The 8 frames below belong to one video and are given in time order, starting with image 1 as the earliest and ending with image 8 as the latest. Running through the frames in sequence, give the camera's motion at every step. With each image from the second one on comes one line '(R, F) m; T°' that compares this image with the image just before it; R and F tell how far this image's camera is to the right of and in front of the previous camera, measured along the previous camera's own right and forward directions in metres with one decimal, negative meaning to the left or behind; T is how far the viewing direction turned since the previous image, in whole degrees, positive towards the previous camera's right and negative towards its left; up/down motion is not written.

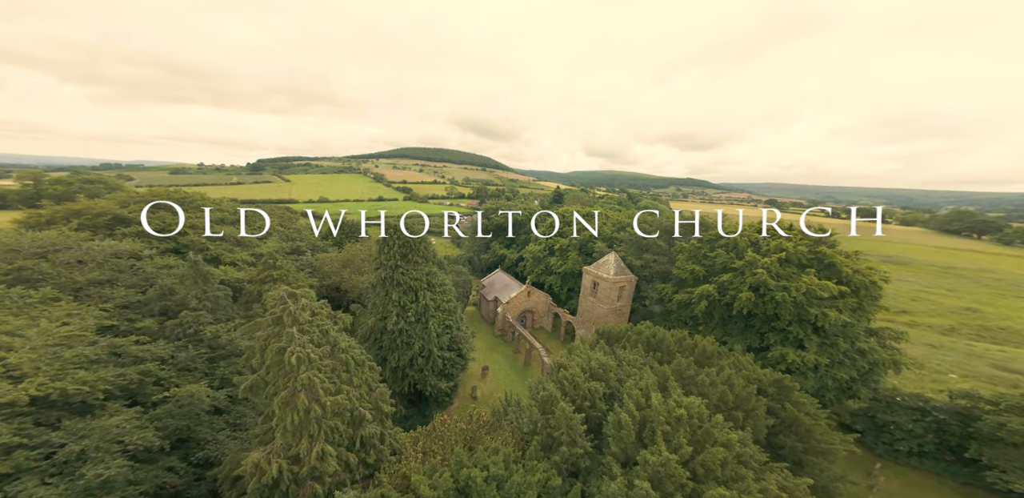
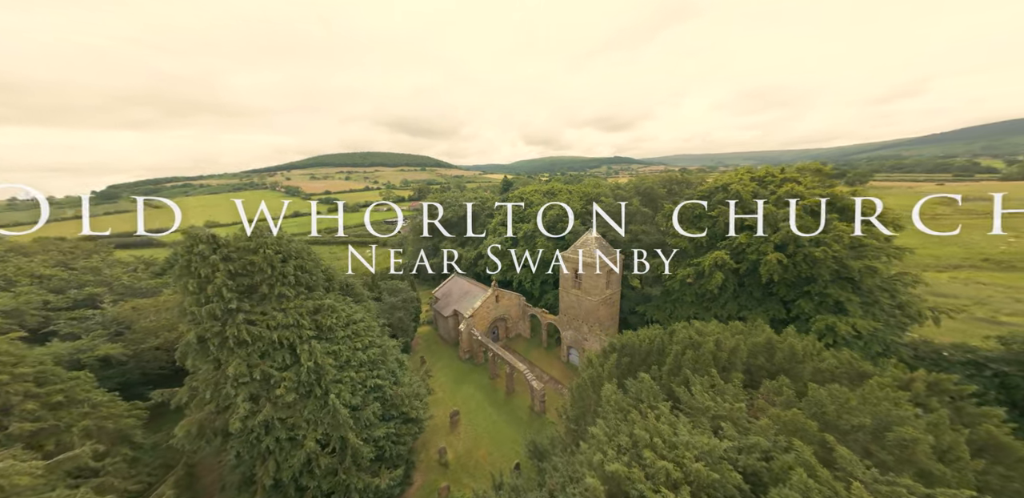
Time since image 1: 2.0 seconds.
(0.0, +9.2) m; +7°
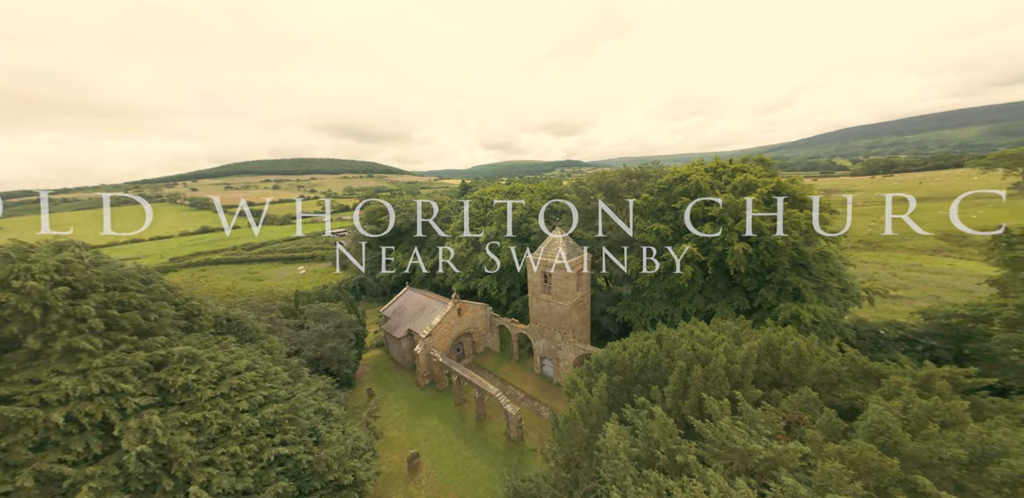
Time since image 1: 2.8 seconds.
(-0.2, +3.0) m; +7°
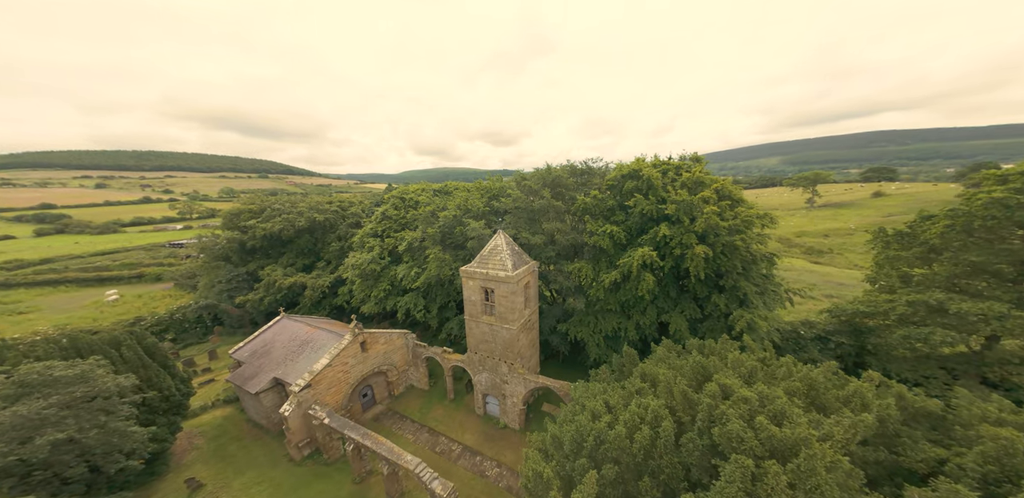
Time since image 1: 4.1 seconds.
(+0.5, +5.5) m; +11°
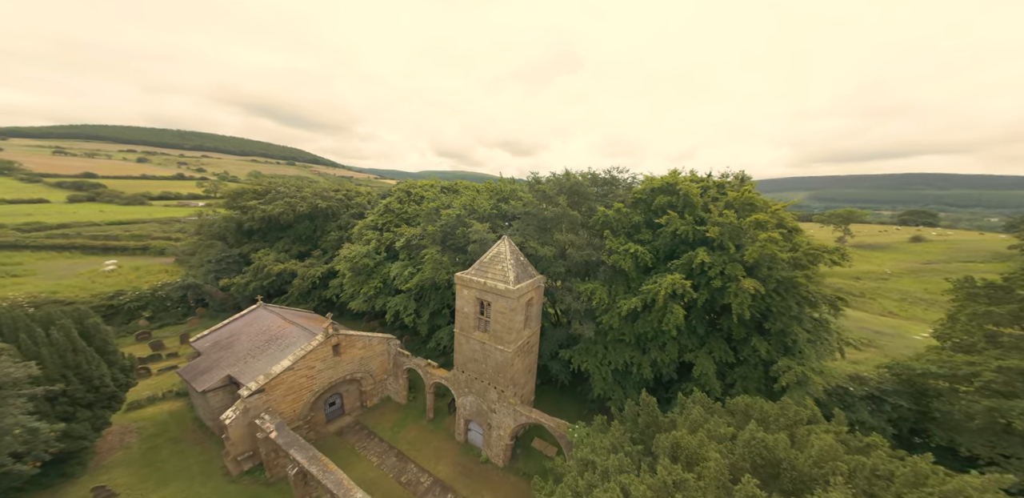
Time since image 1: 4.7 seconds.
(+1.2, +2.2) m; -5°
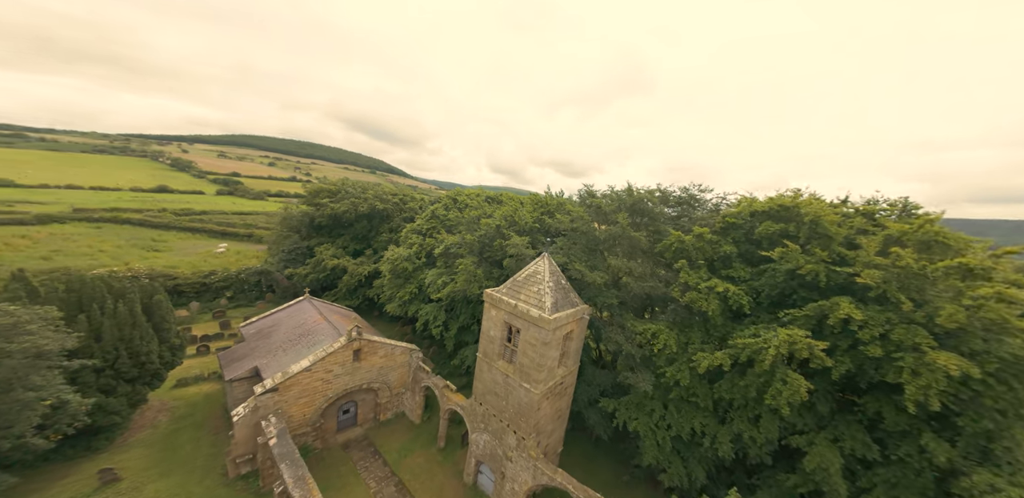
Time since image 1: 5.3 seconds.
(+1.9, +2.2) m; -15°
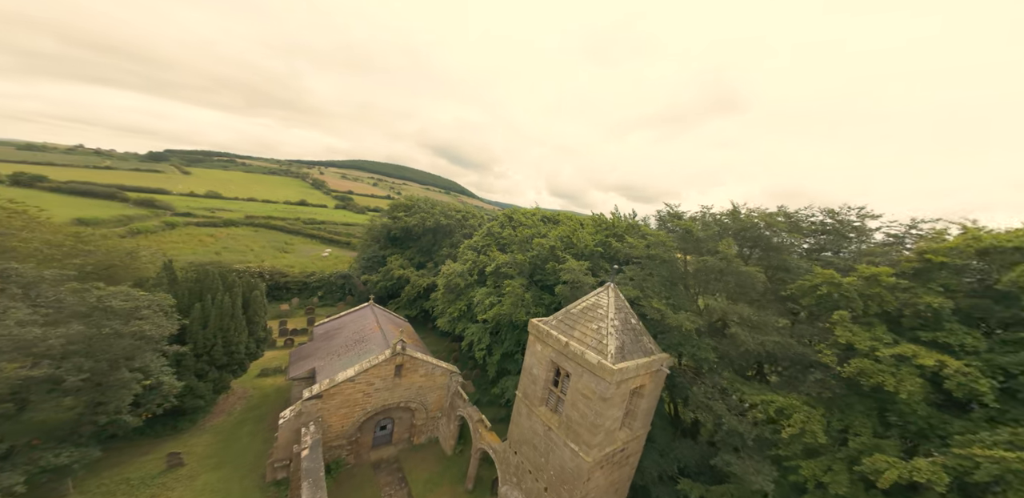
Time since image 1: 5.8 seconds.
(+1.5, +2.1) m; -18°
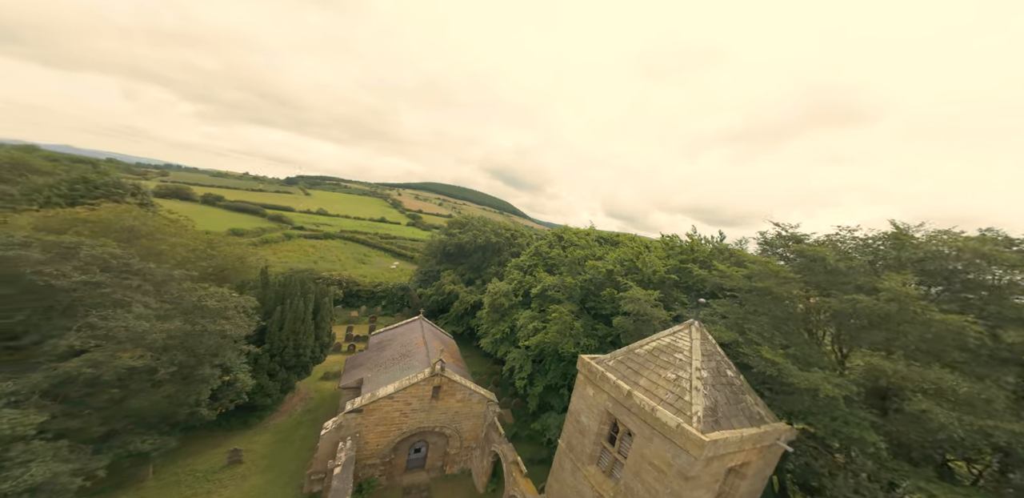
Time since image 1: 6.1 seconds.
(+0.4, +1.6) m; -12°
